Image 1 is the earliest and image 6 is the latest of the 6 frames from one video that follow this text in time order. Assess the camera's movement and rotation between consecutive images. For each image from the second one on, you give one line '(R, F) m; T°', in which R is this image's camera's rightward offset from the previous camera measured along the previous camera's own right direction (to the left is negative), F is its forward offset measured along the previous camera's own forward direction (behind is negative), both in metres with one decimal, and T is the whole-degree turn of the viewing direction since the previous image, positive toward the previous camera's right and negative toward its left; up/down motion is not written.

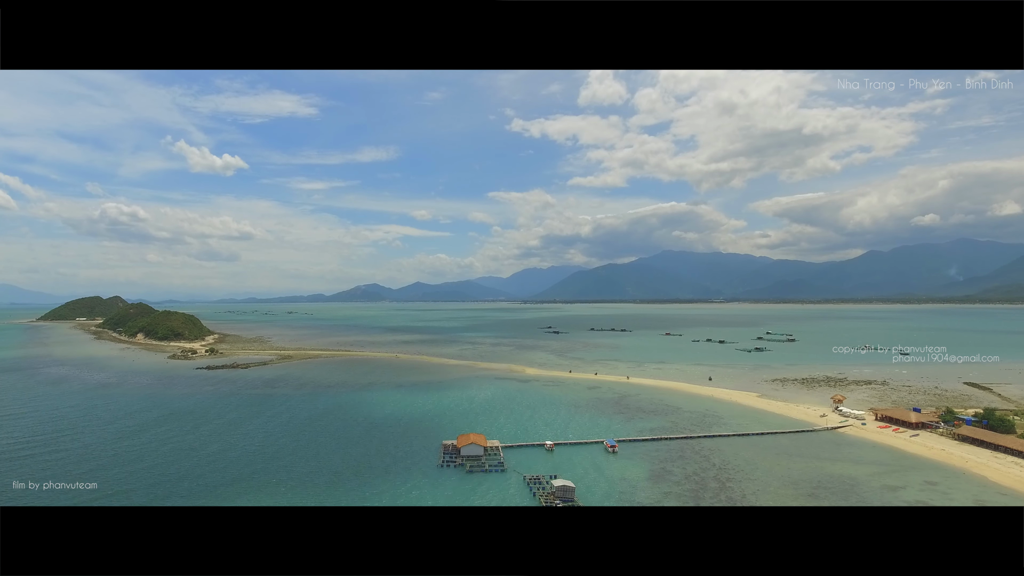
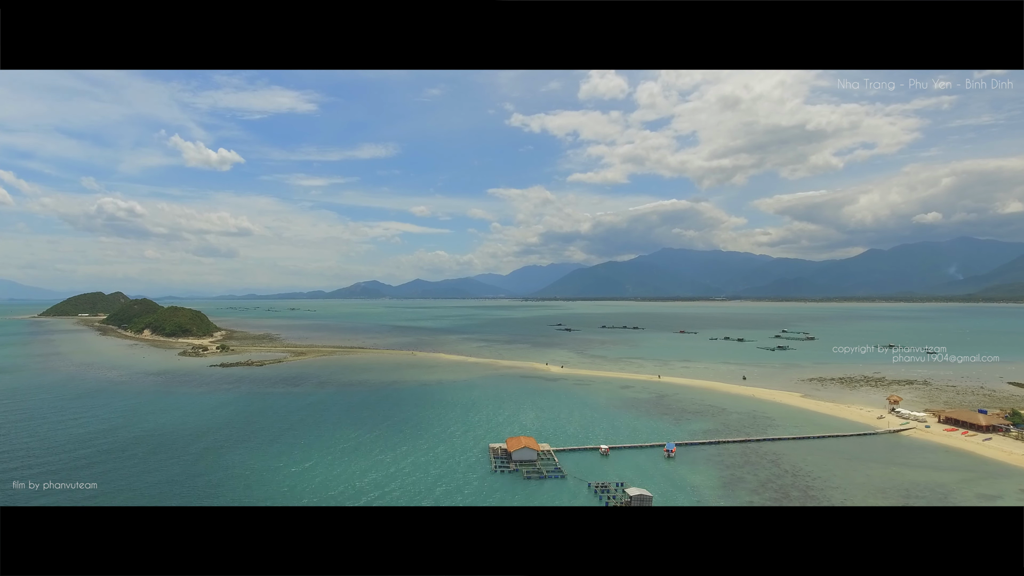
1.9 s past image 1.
(-2.1, +1.1) m; 0°
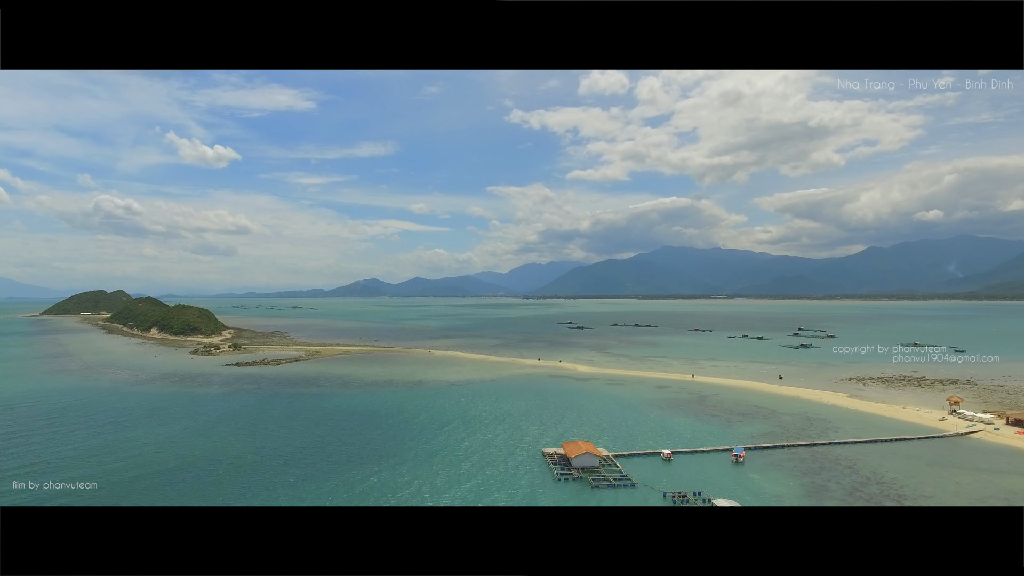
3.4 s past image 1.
(-2.1, +1.0) m; 0°
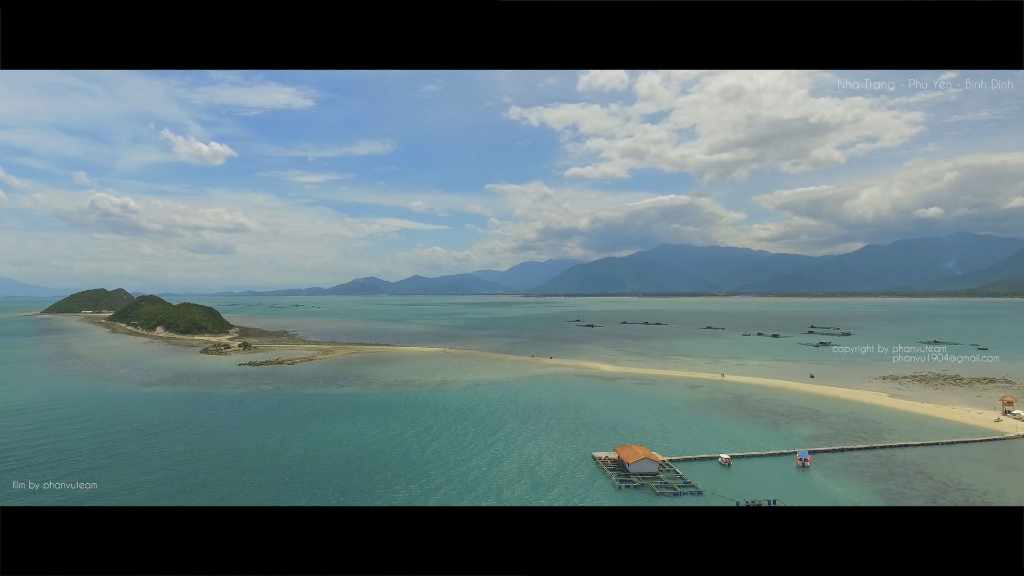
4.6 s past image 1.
(-1.8, +0.8) m; 0°
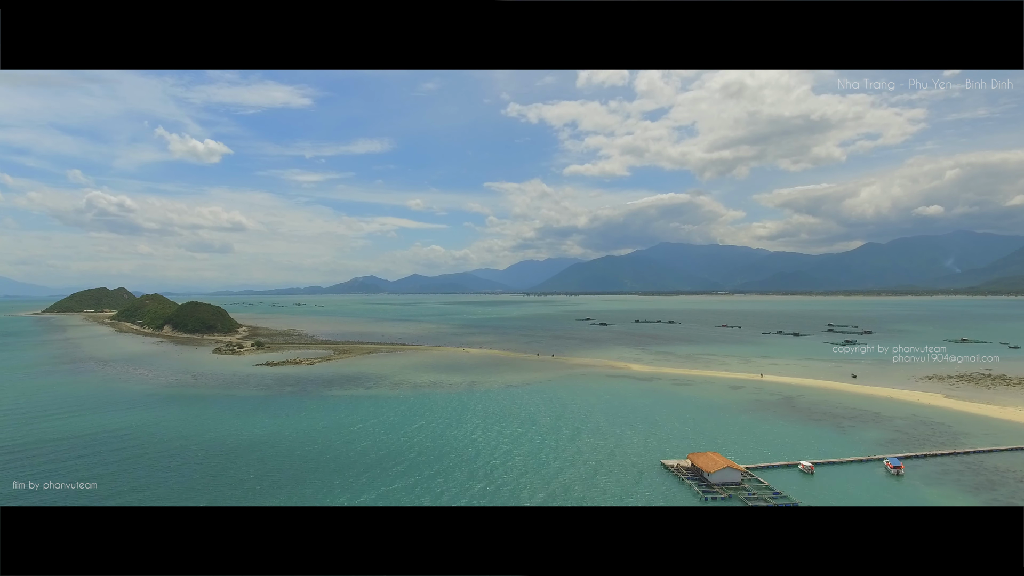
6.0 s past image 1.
(-2.2, +1.1) m; 0°
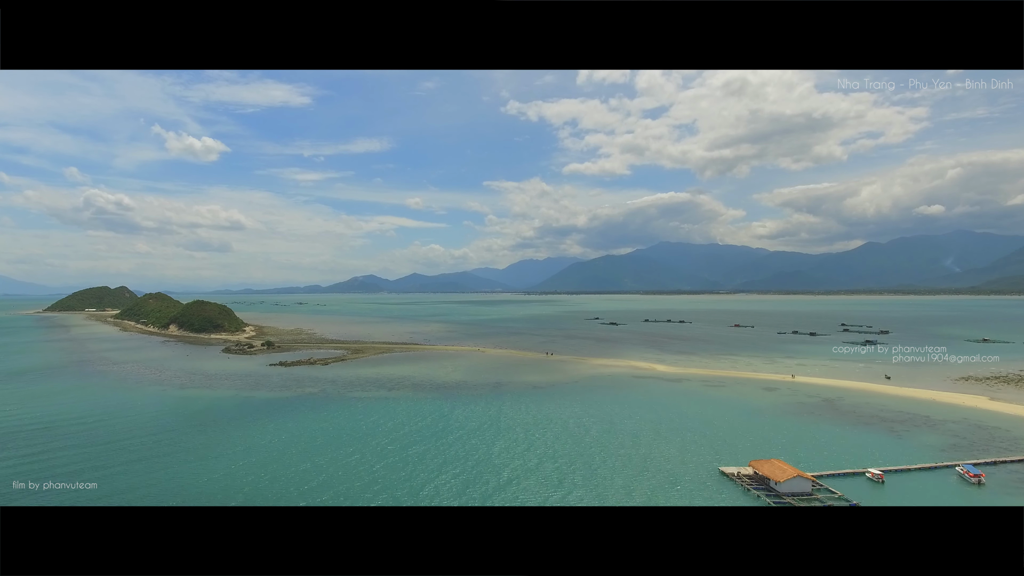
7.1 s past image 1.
(-1.7, +0.8) m; 0°
